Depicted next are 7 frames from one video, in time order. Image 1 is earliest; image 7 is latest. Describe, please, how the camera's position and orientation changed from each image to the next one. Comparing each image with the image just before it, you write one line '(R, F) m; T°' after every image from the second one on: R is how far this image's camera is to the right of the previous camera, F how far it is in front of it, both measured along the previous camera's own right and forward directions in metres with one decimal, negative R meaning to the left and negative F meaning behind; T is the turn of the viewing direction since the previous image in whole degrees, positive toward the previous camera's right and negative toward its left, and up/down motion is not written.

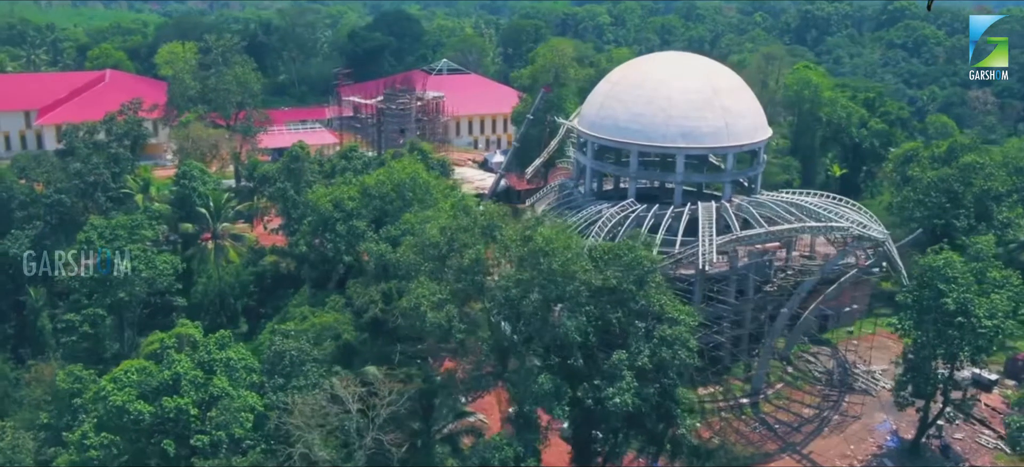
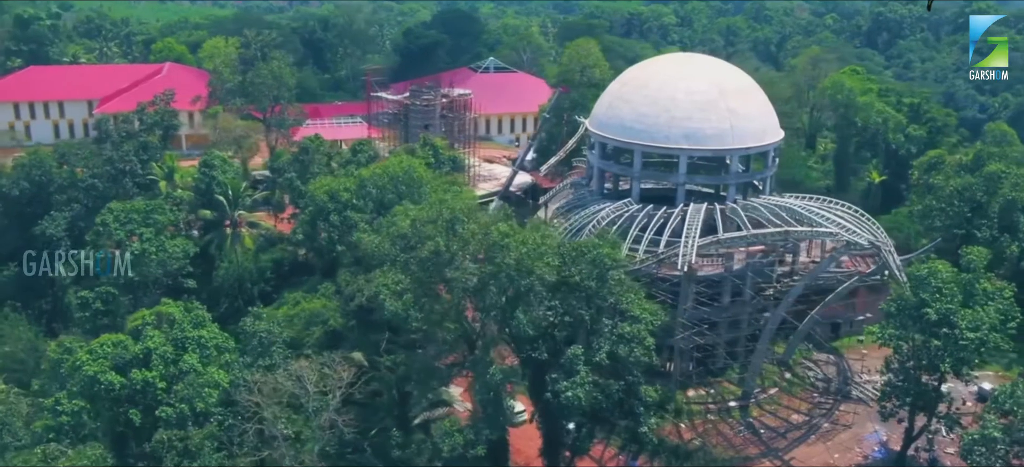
(+3.2, -0.5) m; -5°
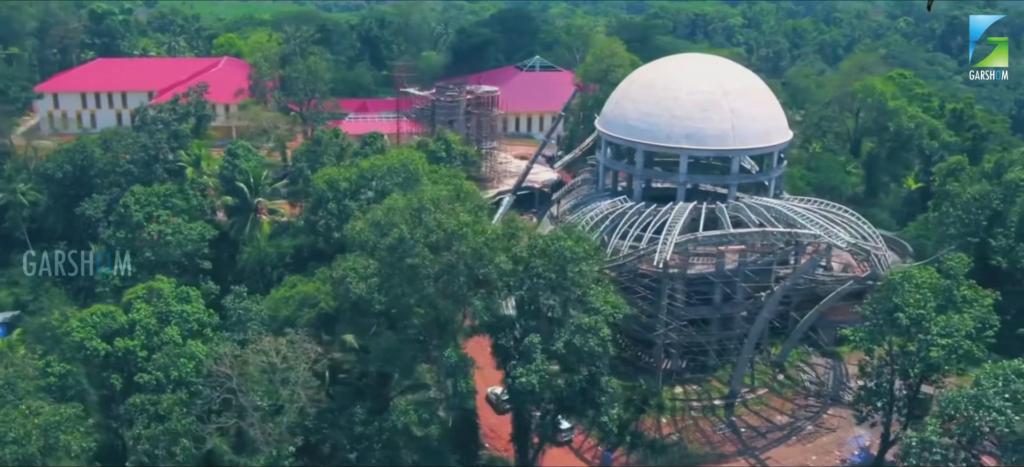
(+3.3, -0.9) m; -5°
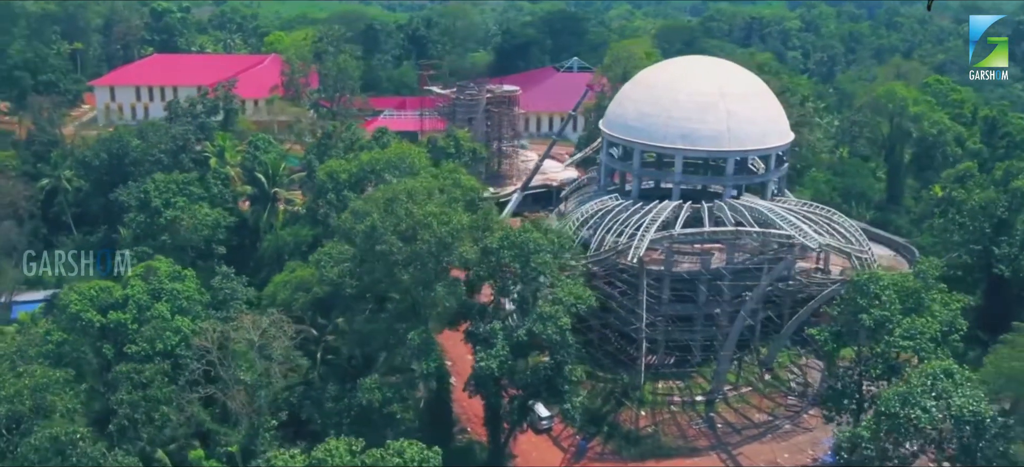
(+3.1, -1.1) m; -4°
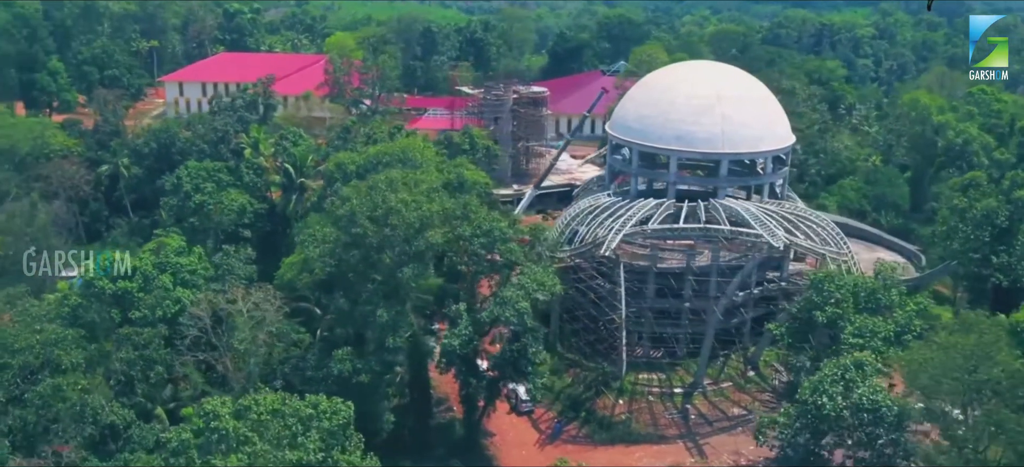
(+3.8, -1.8) m; -5°
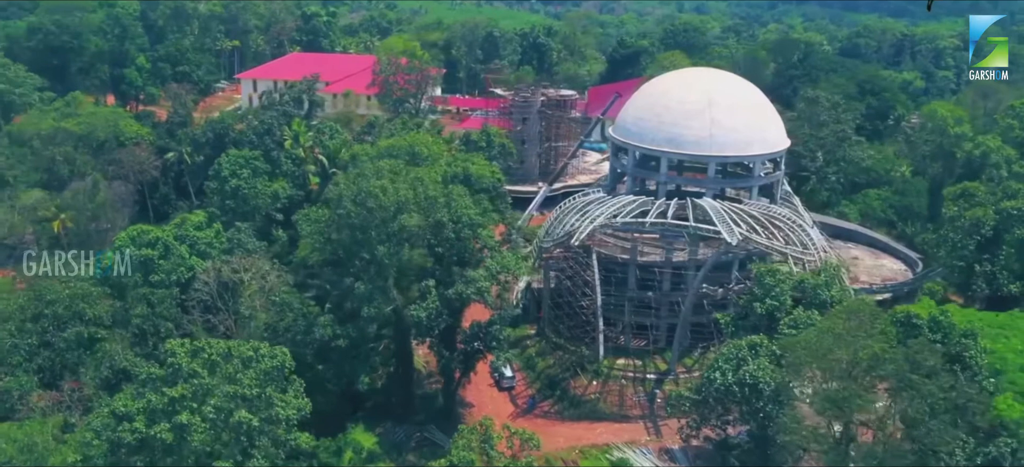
(+4.6, -2.8) m; -6°
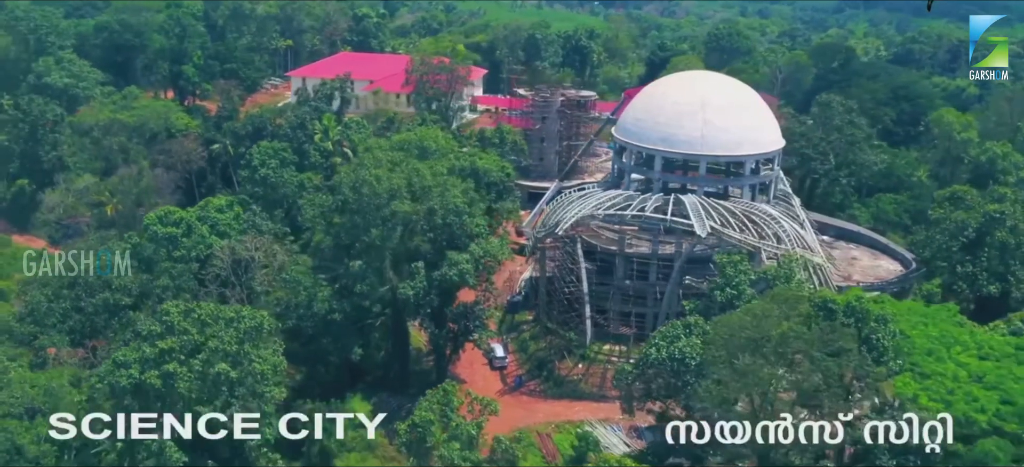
(+3.3, -2.6) m; -4°
